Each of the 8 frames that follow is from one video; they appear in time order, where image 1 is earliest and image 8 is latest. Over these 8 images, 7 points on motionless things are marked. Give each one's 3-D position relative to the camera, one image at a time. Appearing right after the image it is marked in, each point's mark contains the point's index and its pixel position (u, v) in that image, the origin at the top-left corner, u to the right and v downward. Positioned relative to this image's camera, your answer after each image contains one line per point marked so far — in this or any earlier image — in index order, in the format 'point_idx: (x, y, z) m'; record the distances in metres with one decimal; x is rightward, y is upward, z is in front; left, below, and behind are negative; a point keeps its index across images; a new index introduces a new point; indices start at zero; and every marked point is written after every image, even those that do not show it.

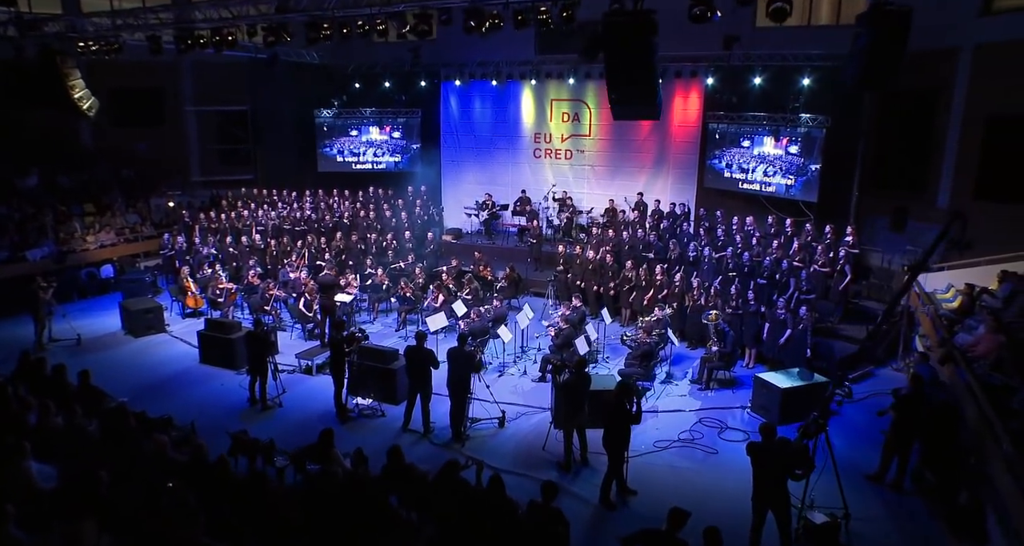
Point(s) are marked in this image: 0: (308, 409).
0: (-3.2, -2.1, +8.7) m
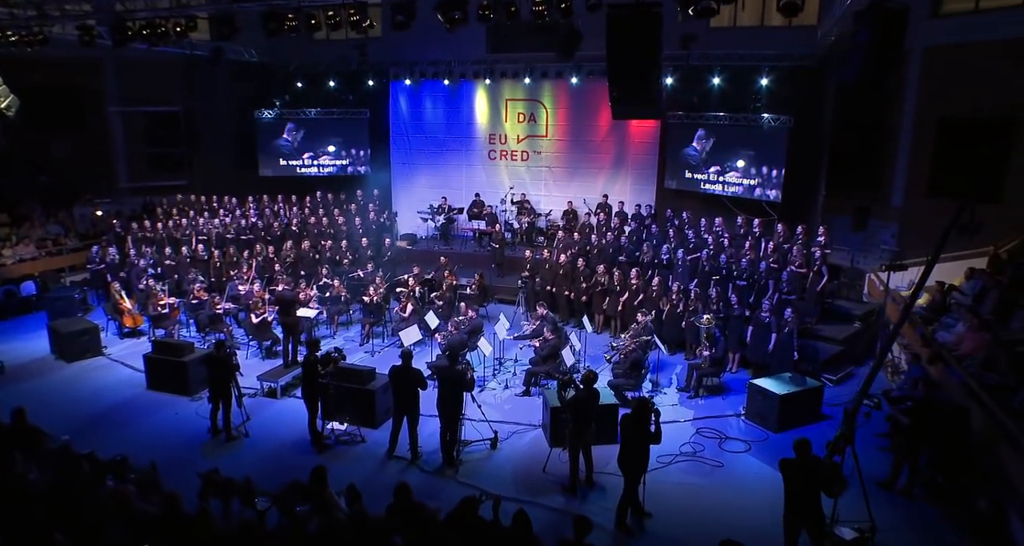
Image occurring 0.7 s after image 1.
0: (-3.3, -2.3, +7.9) m
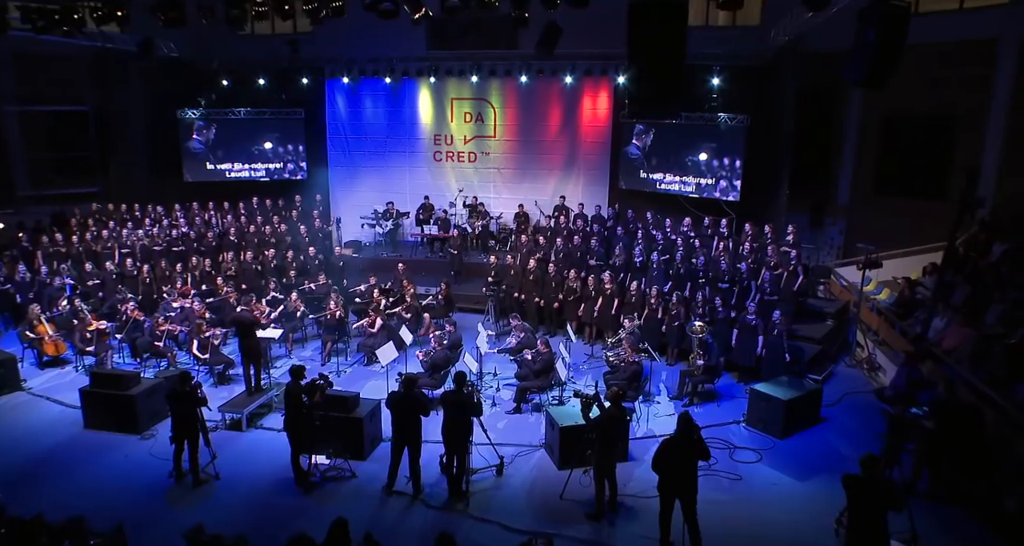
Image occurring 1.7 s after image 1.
0: (-3.2, -2.6, +7.0) m
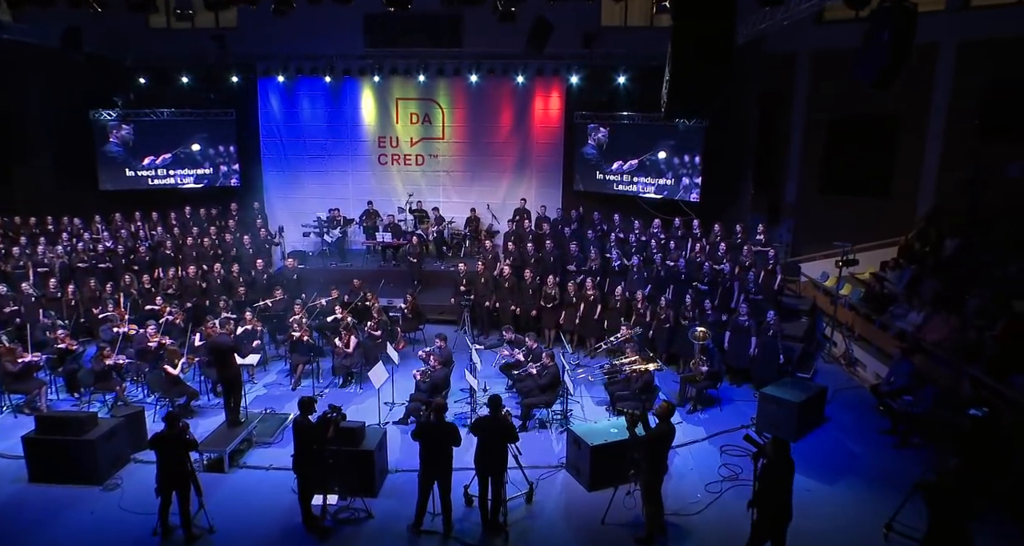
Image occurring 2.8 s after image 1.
0: (-2.9, -2.9, +6.3) m
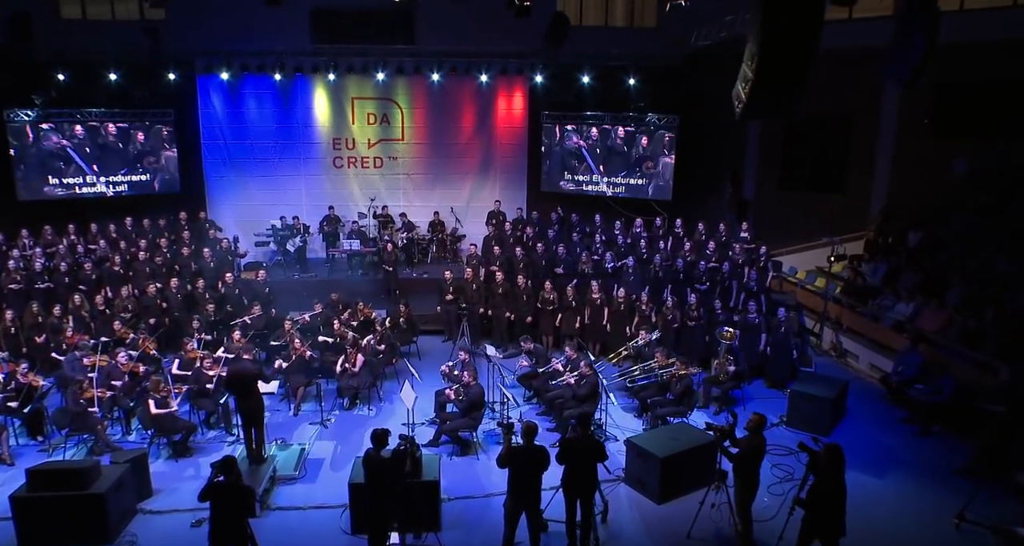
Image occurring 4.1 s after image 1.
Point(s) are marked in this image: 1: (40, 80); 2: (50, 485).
0: (-1.9, -3.1, +5.7) m
1: (-15.2, +6.2, +18.2) m
2: (-5.2, -2.4, +6.3) m
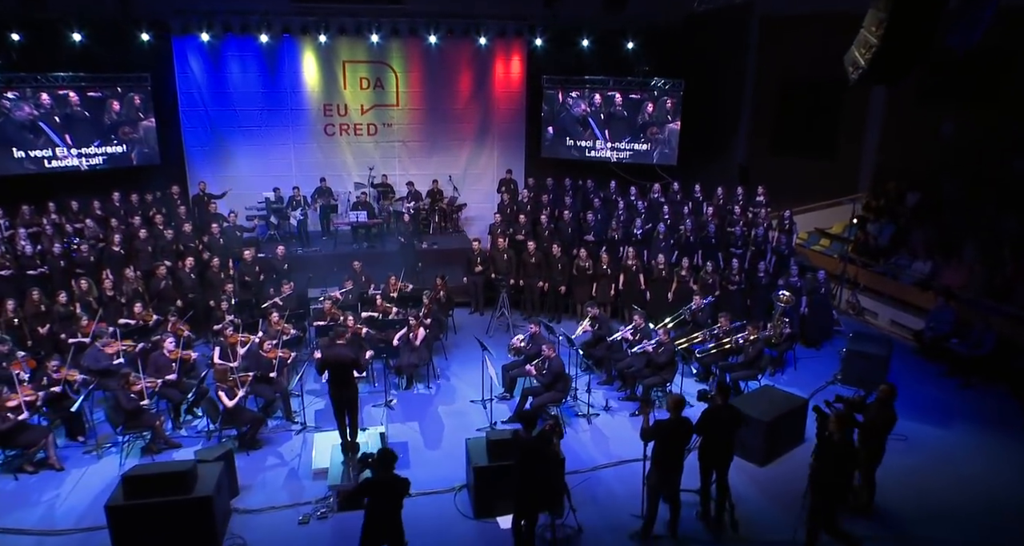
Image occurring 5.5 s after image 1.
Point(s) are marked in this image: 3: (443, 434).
0: (-0.5, -2.9, +5.6) m
1: (-15.0, +6.7, +16.4) m
2: (-3.8, -2.3, +5.9) m
3: (-1.0, -2.4, +8.2) m
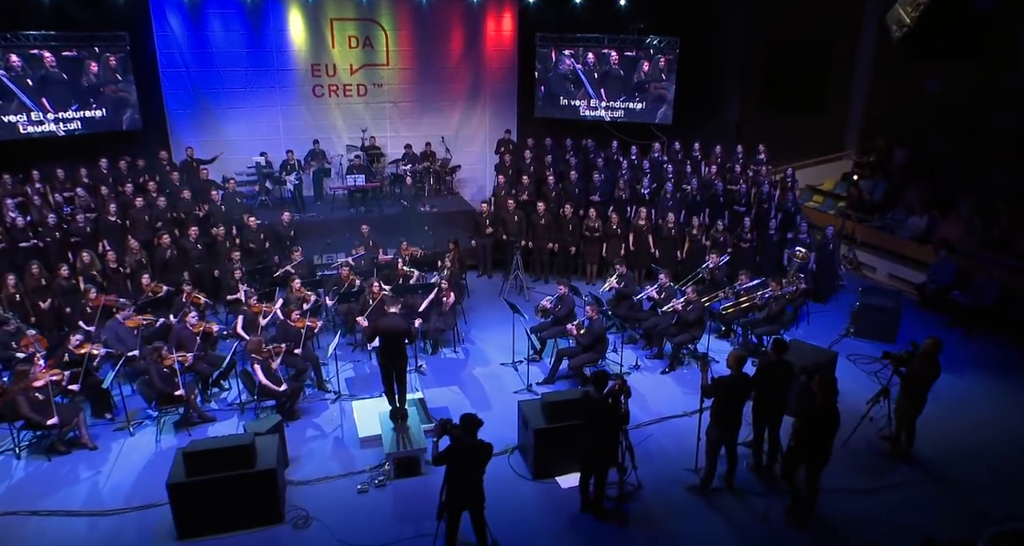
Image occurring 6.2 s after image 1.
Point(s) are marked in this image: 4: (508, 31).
0: (+0.2, -2.5, +5.8) m
1: (-15.0, +7.4, +15.2) m
2: (-3.1, -2.0, +5.9) m
3: (-0.5, -1.9, +8.4) m
4: (-0.1, +8.5, +19.7) m
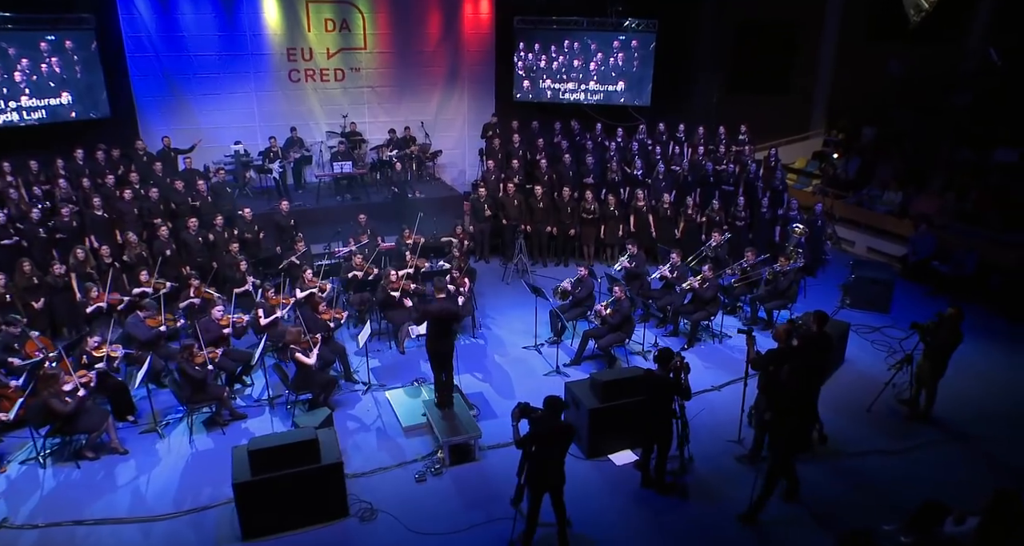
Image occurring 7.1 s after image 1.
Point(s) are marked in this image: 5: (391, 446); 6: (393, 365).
0: (+0.9, -2.4, +6.1) m
1: (-15.3, +7.4, +14.0) m
2: (-2.4, -1.9, +5.9) m
3: (0.0, -1.7, +8.5) m
4: (-0.8, +9.0, +19.6) m
5: (-1.6, -2.3, +7.4) m
6: (-2.0, -1.6, +9.5) m
